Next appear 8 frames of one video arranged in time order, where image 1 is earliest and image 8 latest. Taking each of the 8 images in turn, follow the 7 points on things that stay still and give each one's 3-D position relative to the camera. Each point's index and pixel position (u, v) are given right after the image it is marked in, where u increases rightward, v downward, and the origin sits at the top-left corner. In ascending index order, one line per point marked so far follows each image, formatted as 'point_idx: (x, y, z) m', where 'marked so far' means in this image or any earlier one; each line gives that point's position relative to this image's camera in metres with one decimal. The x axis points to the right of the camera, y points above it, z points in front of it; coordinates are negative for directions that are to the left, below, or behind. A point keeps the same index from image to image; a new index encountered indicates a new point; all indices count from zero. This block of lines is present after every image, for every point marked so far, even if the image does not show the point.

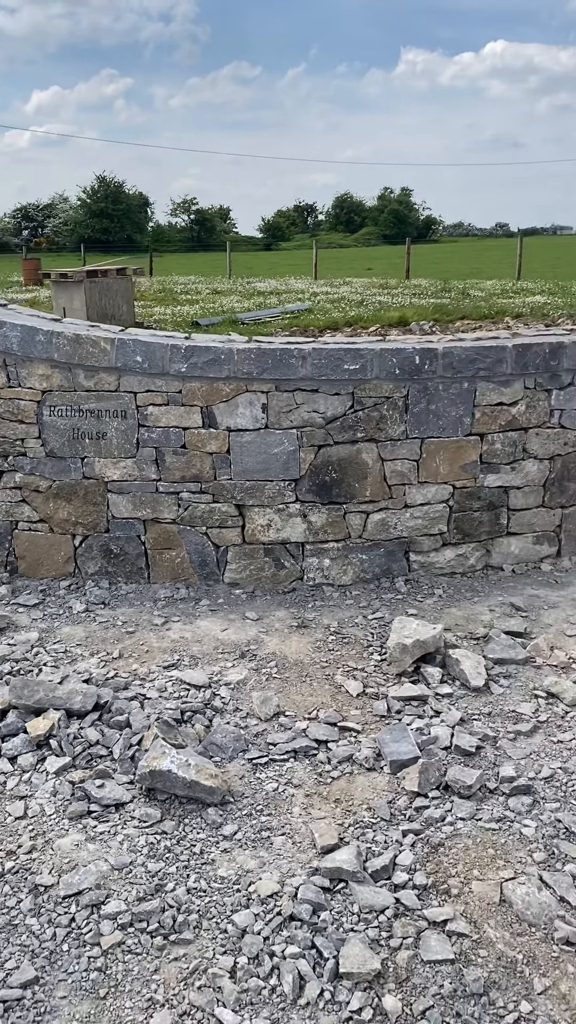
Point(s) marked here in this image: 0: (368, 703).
0: (+0.4, -0.8, +3.7) m
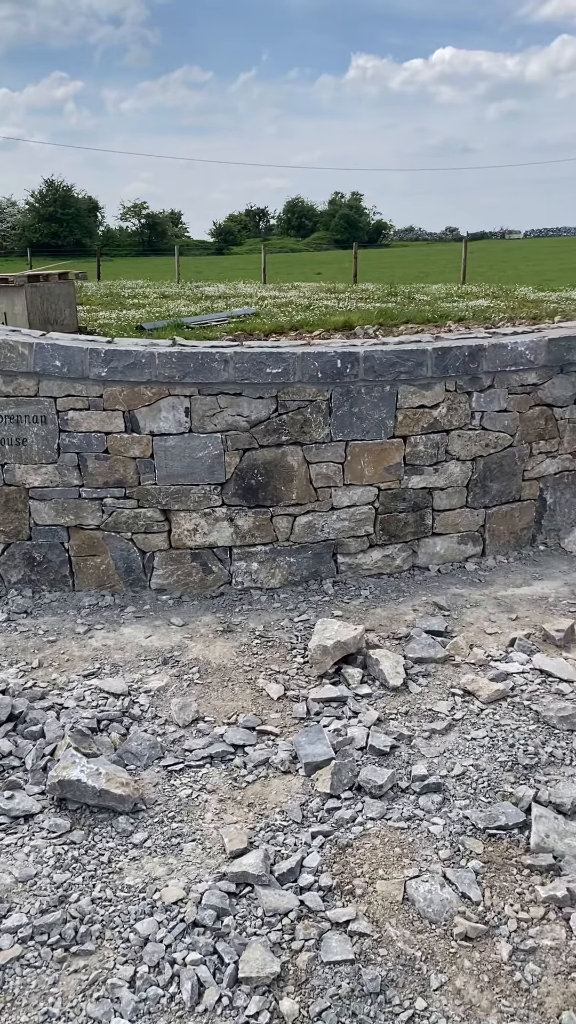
0: (0.0, -0.8, +3.7) m
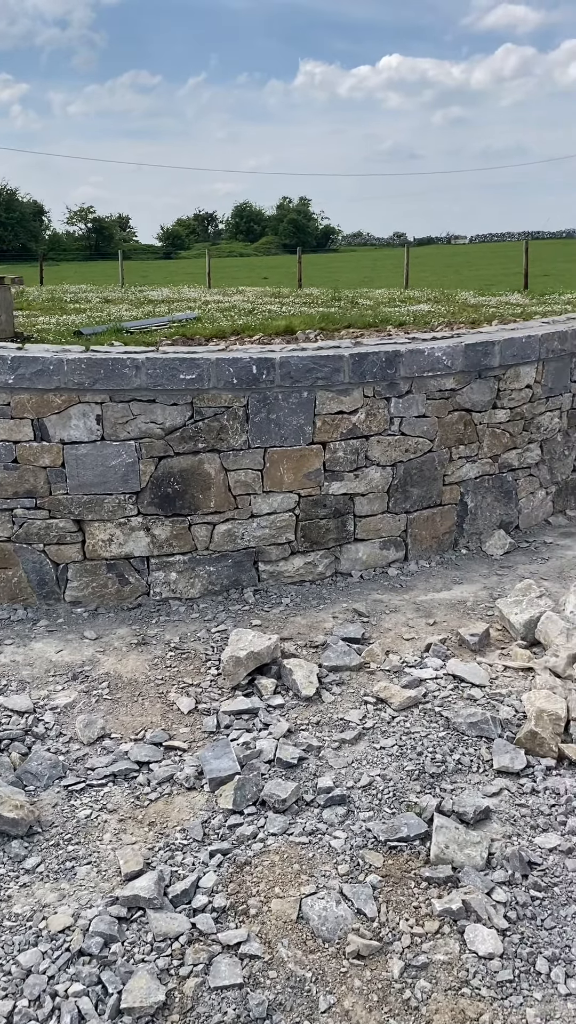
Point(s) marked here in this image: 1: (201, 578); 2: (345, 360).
0: (-0.4, -0.9, +3.6) m
1: (-0.5, -0.4, +4.7) m
2: (+0.3, +0.8, +4.7) m
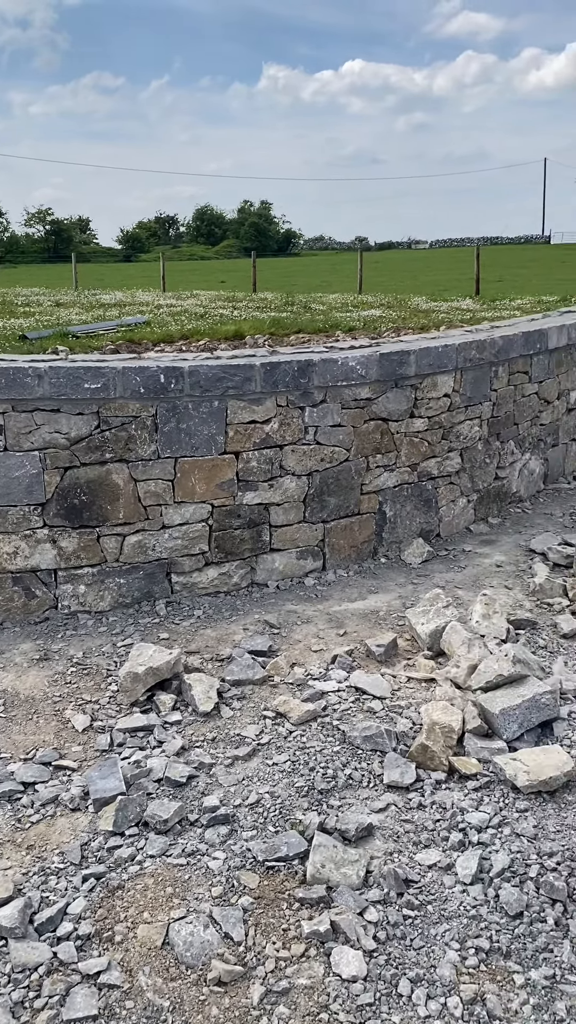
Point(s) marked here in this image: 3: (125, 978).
0: (-0.8, -0.9, +3.6) m
1: (-1.0, -0.4, +4.6) m
2: (-0.2, +0.8, +4.6) m
3: (-0.4, -1.3, +2.3) m
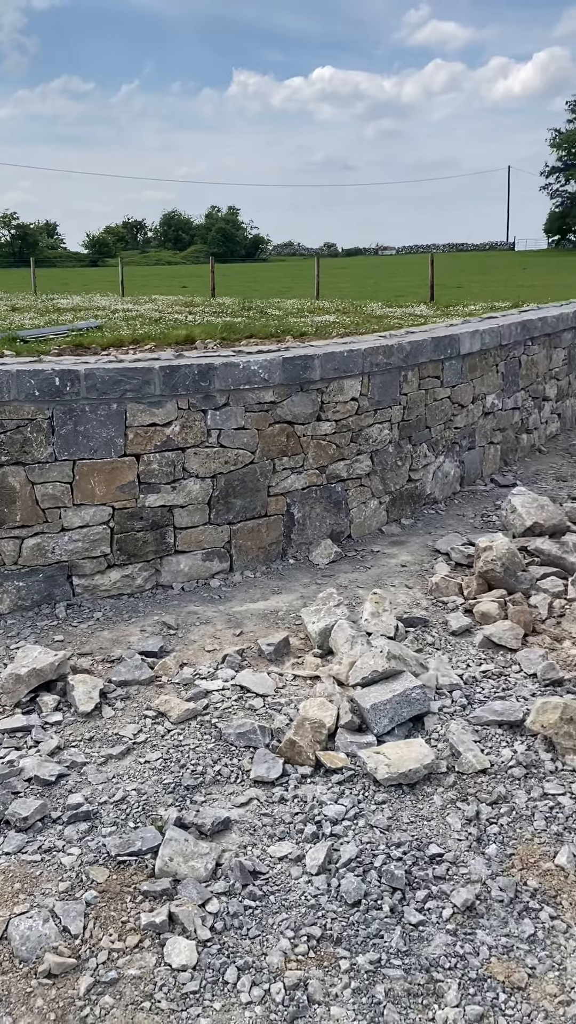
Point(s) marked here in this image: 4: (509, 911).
0: (-1.3, -1.0, +3.6) m
1: (-1.5, -0.4, +4.7) m
2: (-0.7, +0.8, +4.7) m
3: (-0.9, -1.3, +2.4) m
4: (+0.7, -1.2, +2.6) m
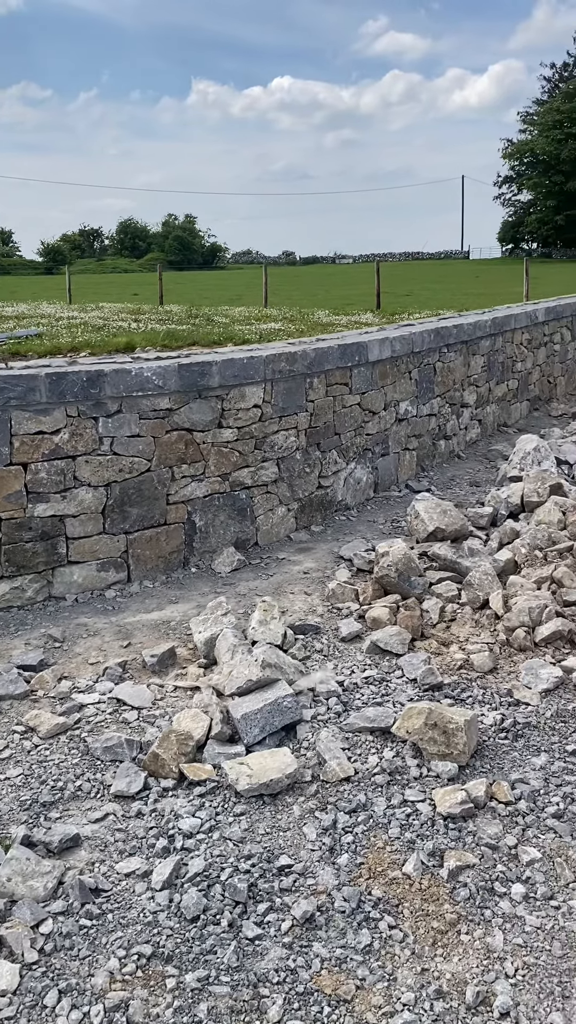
0: (-1.9, -1.0, +3.5) m
1: (-2.1, -0.5, +4.5) m
2: (-1.3, +0.7, +4.6) m
3: (-1.4, -1.3, +2.3) m
4: (+0.2, -1.2, +2.6) m
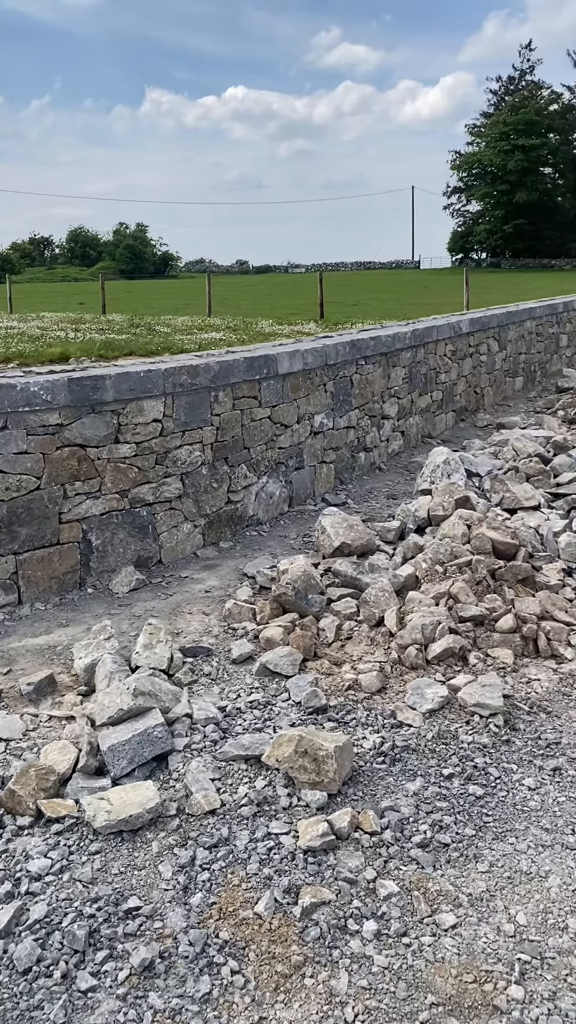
0: (-2.4, -1.1, +3.2) m
1: (-2.7, -0.6, +4.3) m
2: (-1.9, +0.6, +4.4) m
3: (-1.9, -1.4, +2.1) m
4: (-0.3, -1.3, +2.4) m
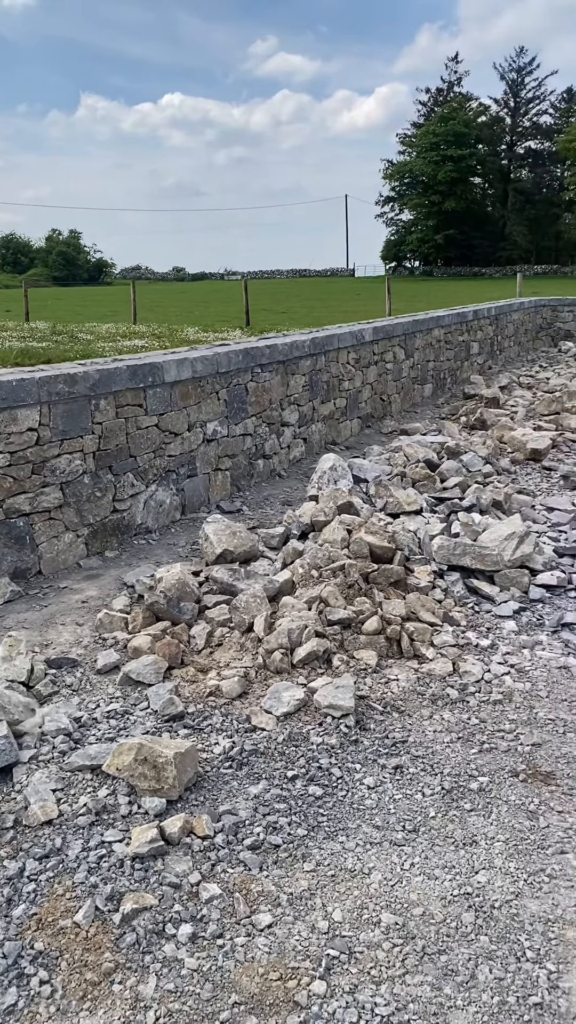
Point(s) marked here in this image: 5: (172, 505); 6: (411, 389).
0: (-3.0, -1.2, +3.1) m
1: (-3.4, -0.7, +4.1) m
2: (-2.6, +0.5, +4.3) m
3: (-2.4, -1.5, +1.9) m
4: (-0.8, -1.3, +2.4) m
5: (-0.9, +0.1, +6.6) m
6: (+1.7, +1.7, +11.5) m
